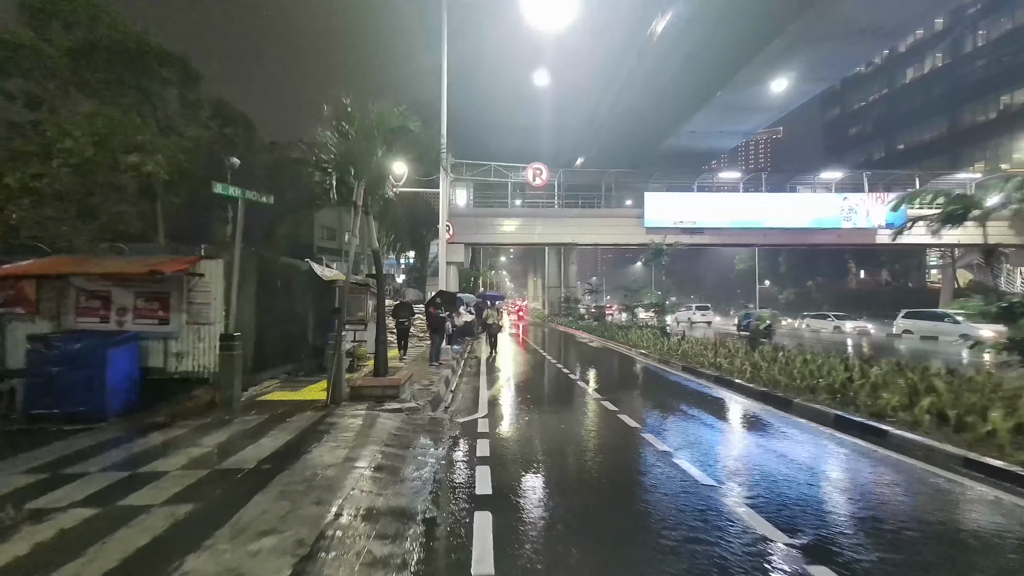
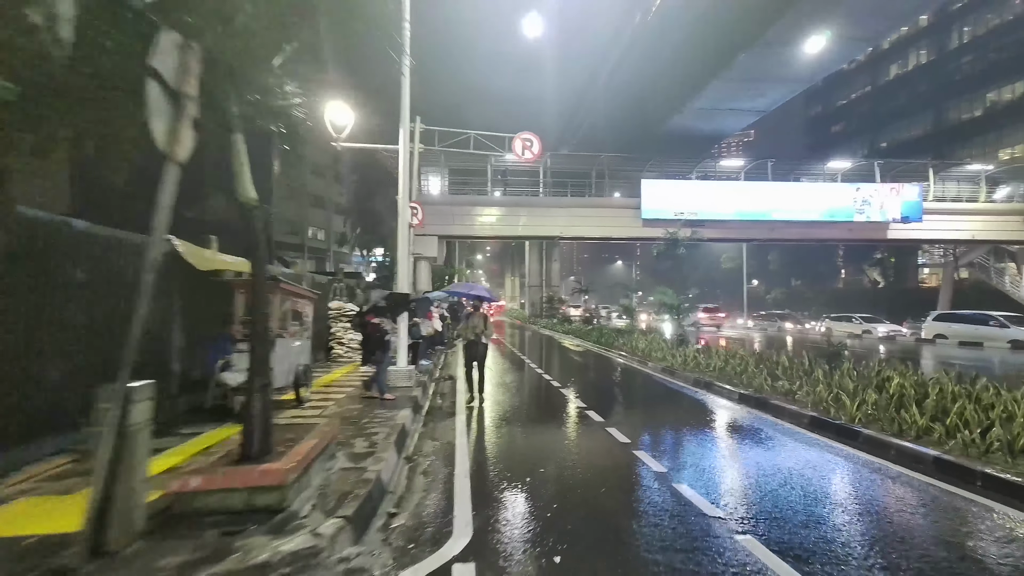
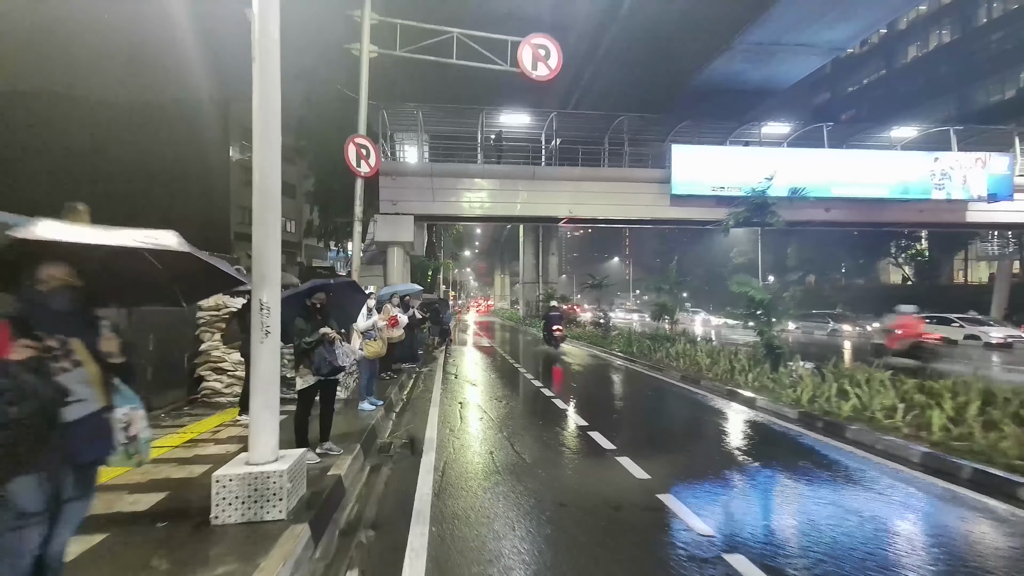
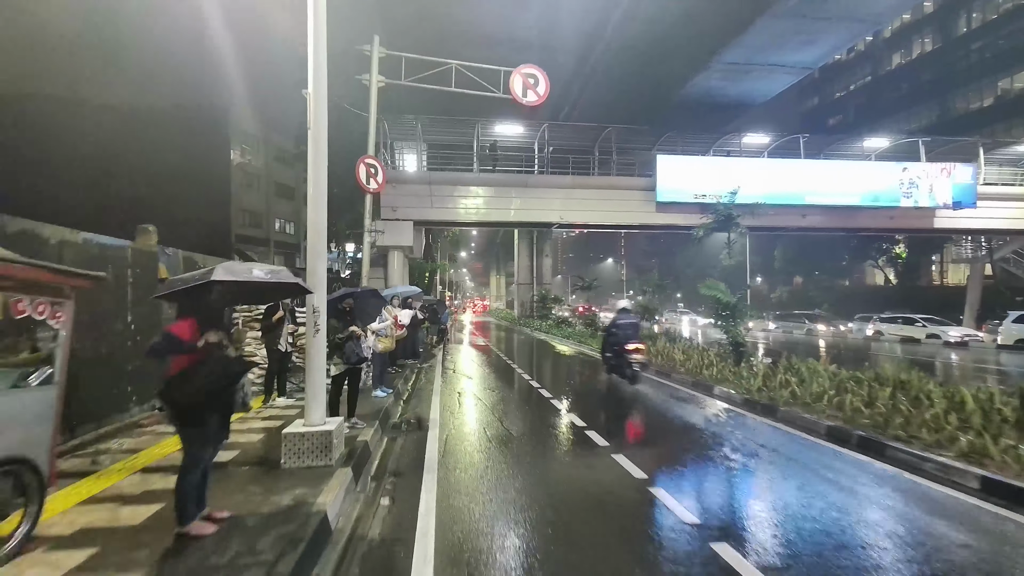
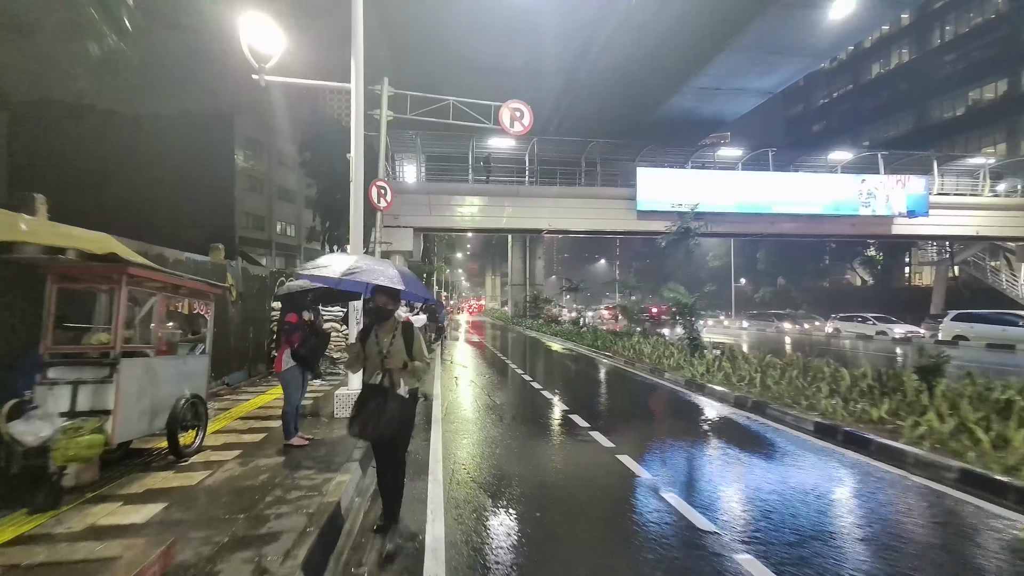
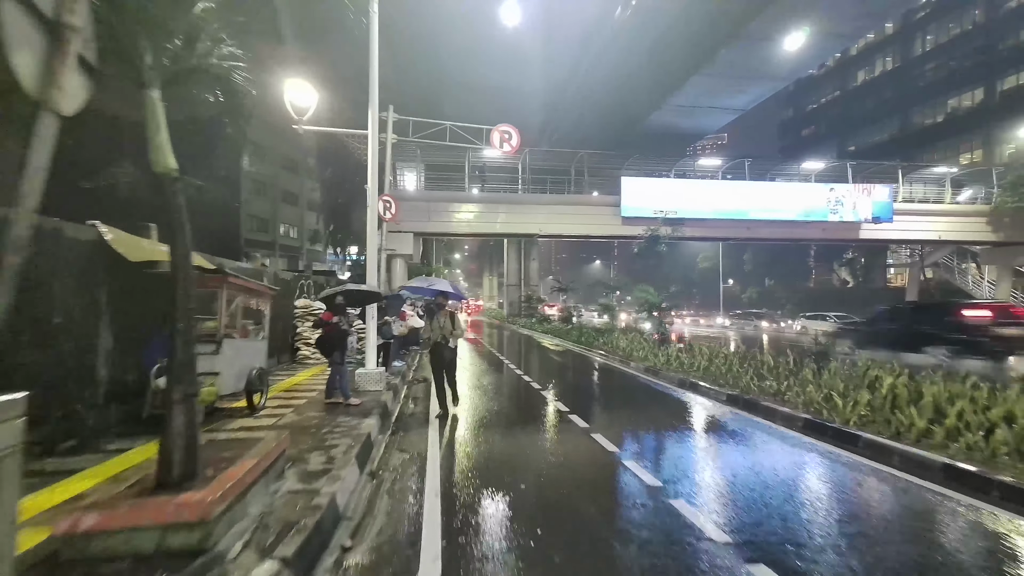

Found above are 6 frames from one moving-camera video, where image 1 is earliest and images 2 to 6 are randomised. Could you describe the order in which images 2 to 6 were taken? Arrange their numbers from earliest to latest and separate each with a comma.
2, 6, 5, 4, 3
